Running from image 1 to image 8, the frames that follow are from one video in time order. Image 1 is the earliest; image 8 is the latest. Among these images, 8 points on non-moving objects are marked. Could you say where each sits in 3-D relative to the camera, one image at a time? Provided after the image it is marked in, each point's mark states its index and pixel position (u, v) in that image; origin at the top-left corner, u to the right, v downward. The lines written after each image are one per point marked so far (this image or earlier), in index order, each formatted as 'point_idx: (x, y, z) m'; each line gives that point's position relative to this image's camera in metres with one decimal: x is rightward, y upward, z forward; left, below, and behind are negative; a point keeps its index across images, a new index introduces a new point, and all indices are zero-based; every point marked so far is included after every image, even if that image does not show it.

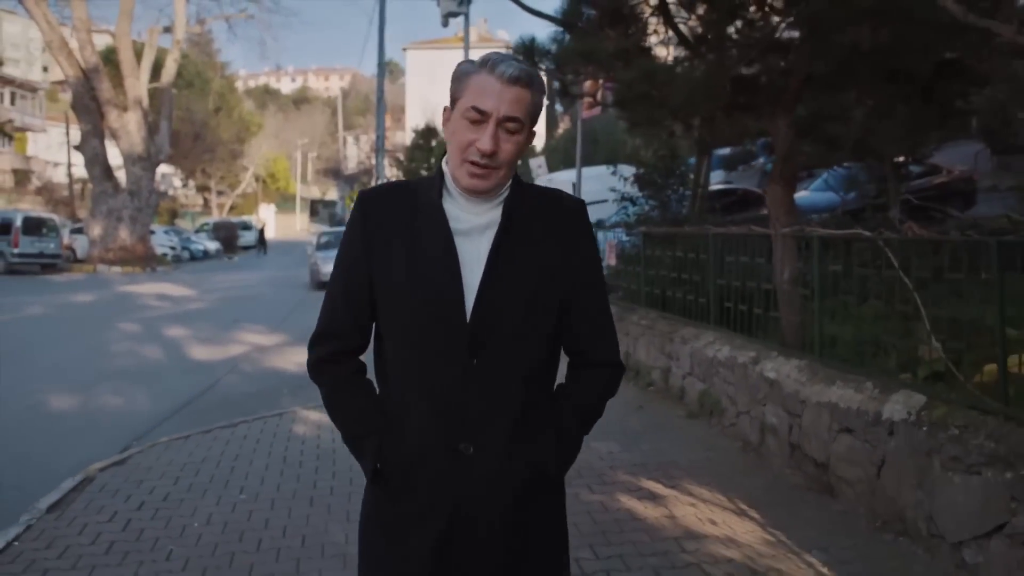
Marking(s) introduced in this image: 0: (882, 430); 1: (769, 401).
0: (+1.9, -0.7, +5.2) m
1: (+1.7, -0.7, +6.6) m
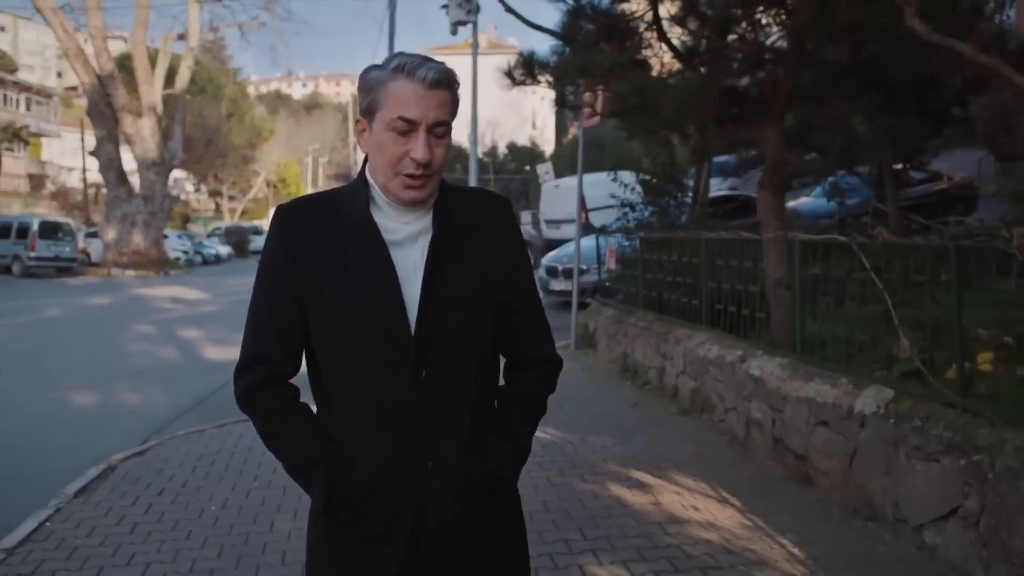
0: (+1.9, -0.7, +5.6) m
1: (+1.7, -0.7, +6.9) m
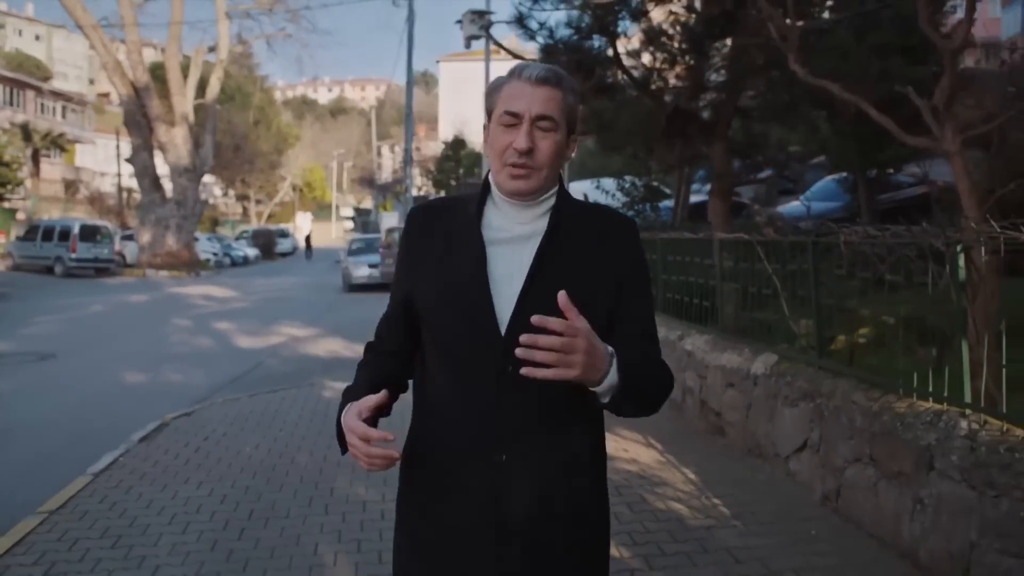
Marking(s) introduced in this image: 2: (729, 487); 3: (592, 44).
0: (+1.7, -0.7, +7.0) m
1: (+1.5, -0.7, +8.4) m
2: (+1.4, -1.2, +6.3) m
3: (+0.8, +2.3, +9.5) m
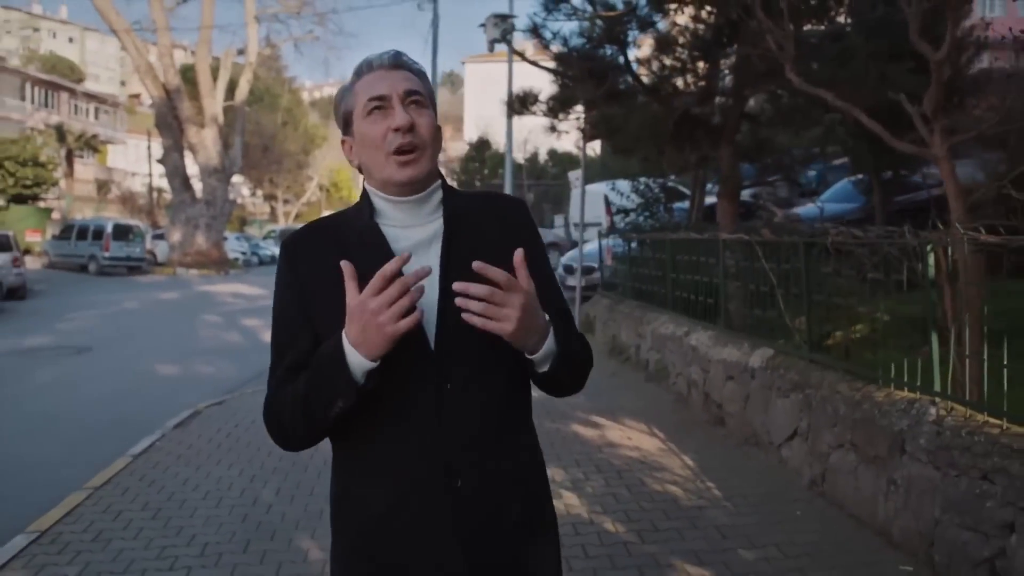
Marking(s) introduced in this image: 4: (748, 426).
0: (+1.7, -0.6, +7.4) m
1: (+1.6, -0.6, +8.8) m
2: (+1.4, -1.2, +6.7) m
3: (+0.9, +2.3, +10.0) m
4: (+1.7, -1.0, +7.3) m
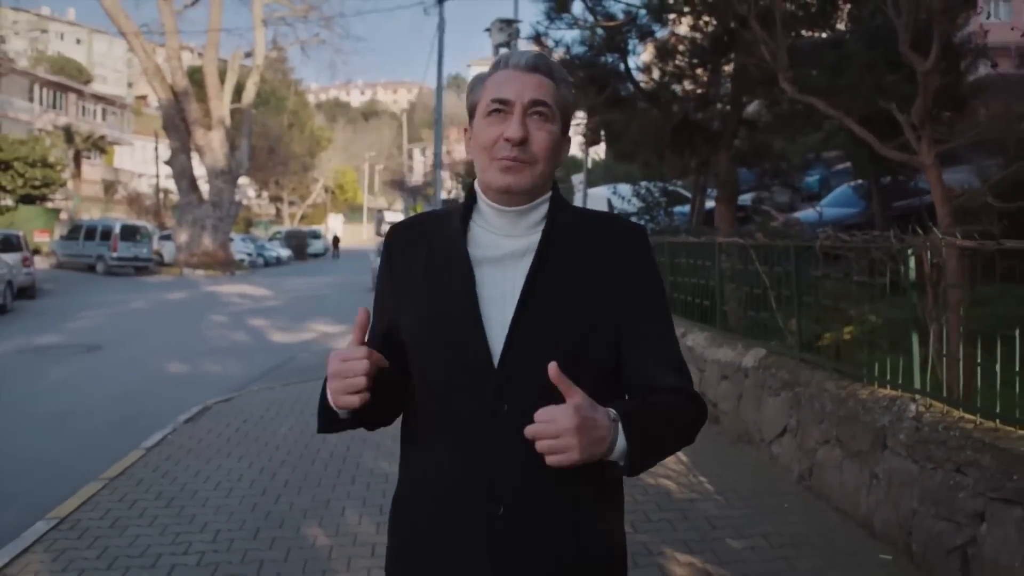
0: (+1.7, -0.7, +7.7) m
1: (+1.6, -0.7, +9.0) m
2: (+1.4, -1.2, +6.9) m
3: (+0.9, +2.3, +10.2) m
4: (+1.7, -1.0, +7.5) m
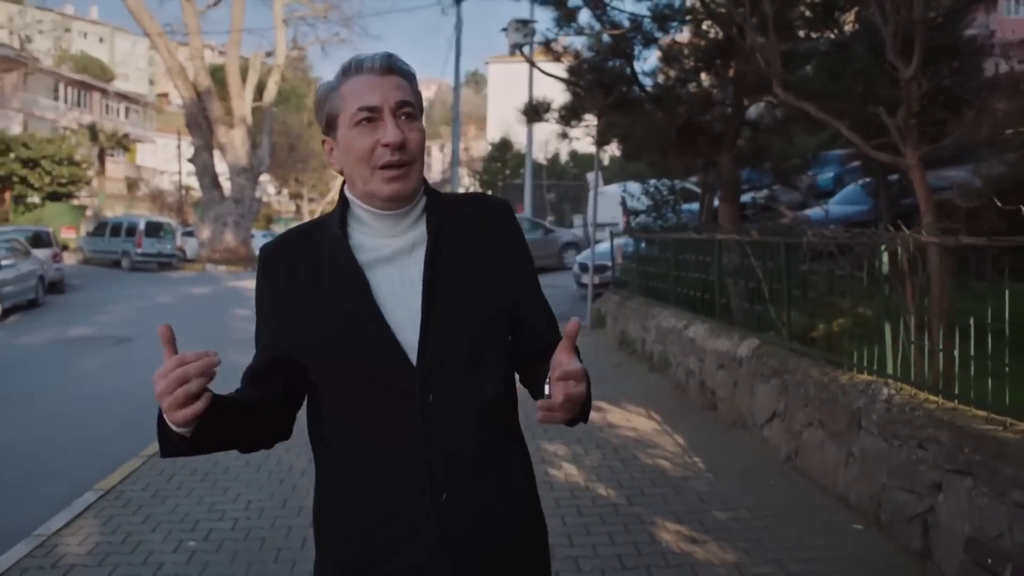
0: (+1.8, -0.6, +8.1) m
1: (+1.7, -0.6, +9.5) m
2: (+1.5, -1.2, +7.4) m
3: (+1.1, +2.4, +10.7) m
4: (+1.8, -1.0, +8.0) m
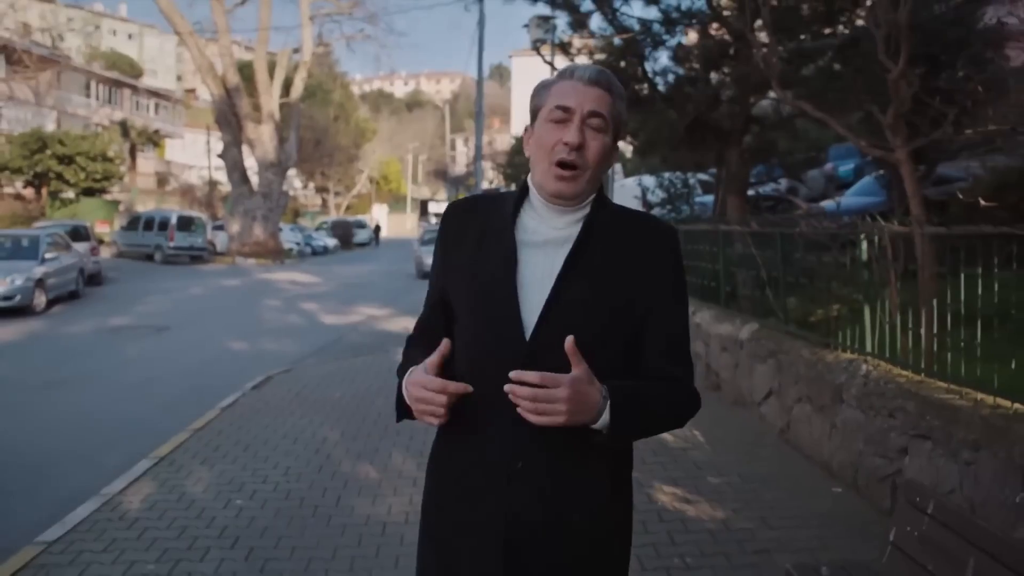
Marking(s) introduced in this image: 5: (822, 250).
0: (+2.0, -0.5, +8.7) m
1: (+1.9, -0.5, +10.1) m
2: (+1.6, -1.1, +7.9) m
3: (+1.3, +2.5, +11.2) m
4: (+1.9, -0.9, +8.5) m
5: (+2.3, +0.3, +7.4) m
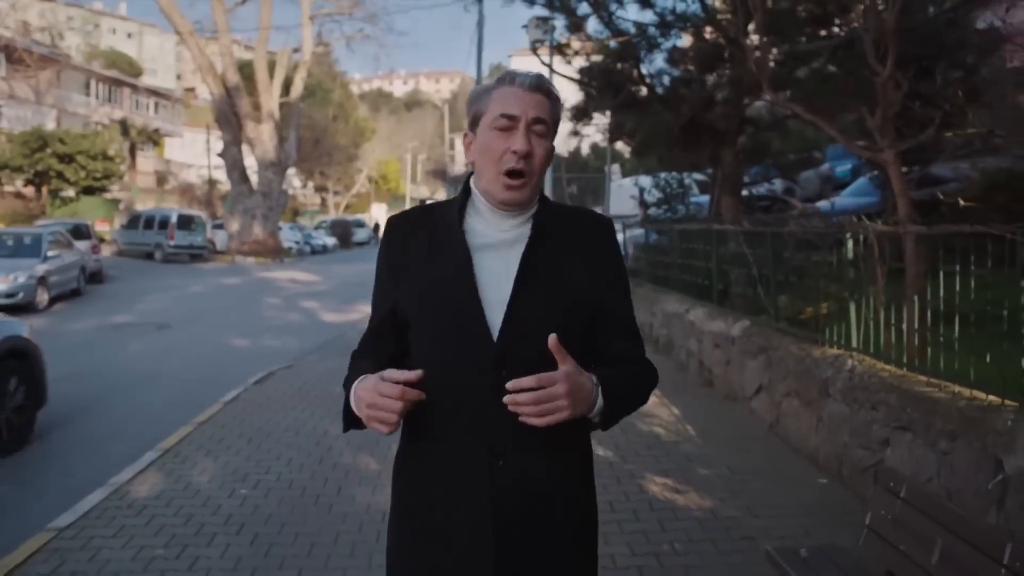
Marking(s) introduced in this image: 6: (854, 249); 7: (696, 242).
0: (+1.9, -0.5, +8.9) m
1: (+1.8, -0.5, +10.3) m
2: (+1.6, -1.1, +8.1) m
3: (+1.2, +2.5, +11.4) m
4: (+1.9, -0.8, +8.7) m
5: (+2.3, +0.3, +7.6) m
6: (+2.3, +0.3, +6.7) m
7: (+2.1, +0.5, +11.5) m
